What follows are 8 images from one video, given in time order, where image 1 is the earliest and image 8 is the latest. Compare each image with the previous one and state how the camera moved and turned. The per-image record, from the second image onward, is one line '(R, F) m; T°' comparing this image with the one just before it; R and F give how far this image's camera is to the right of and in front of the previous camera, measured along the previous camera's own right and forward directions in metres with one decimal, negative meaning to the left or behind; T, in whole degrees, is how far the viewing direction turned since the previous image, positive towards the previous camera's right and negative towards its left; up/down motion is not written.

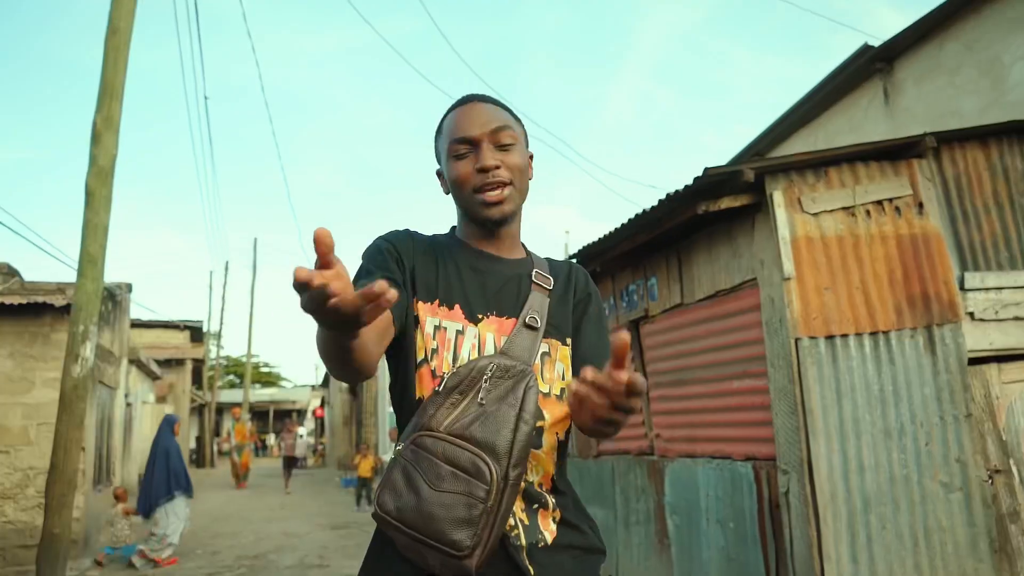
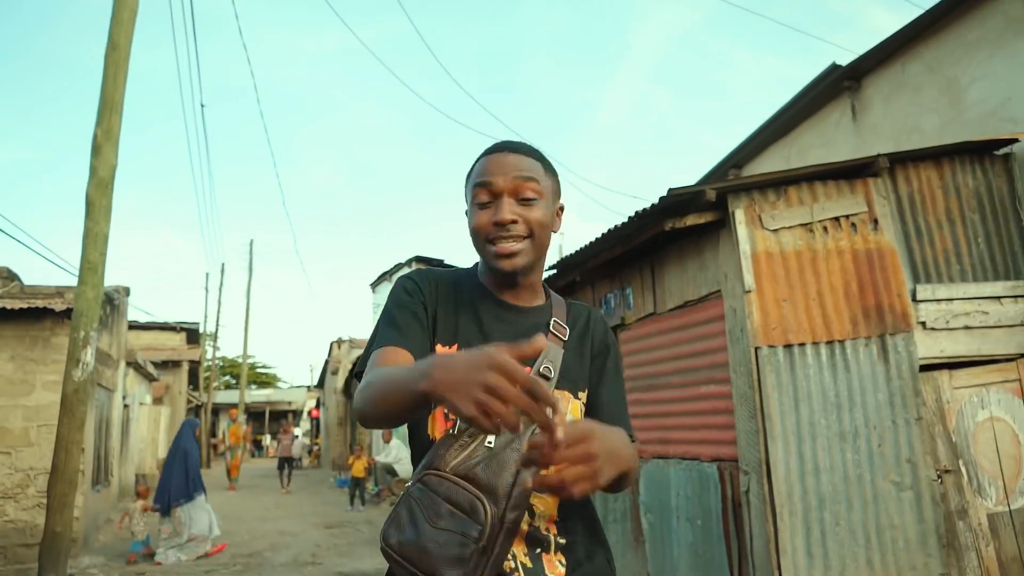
(+0.1, -0.3) m; 0°
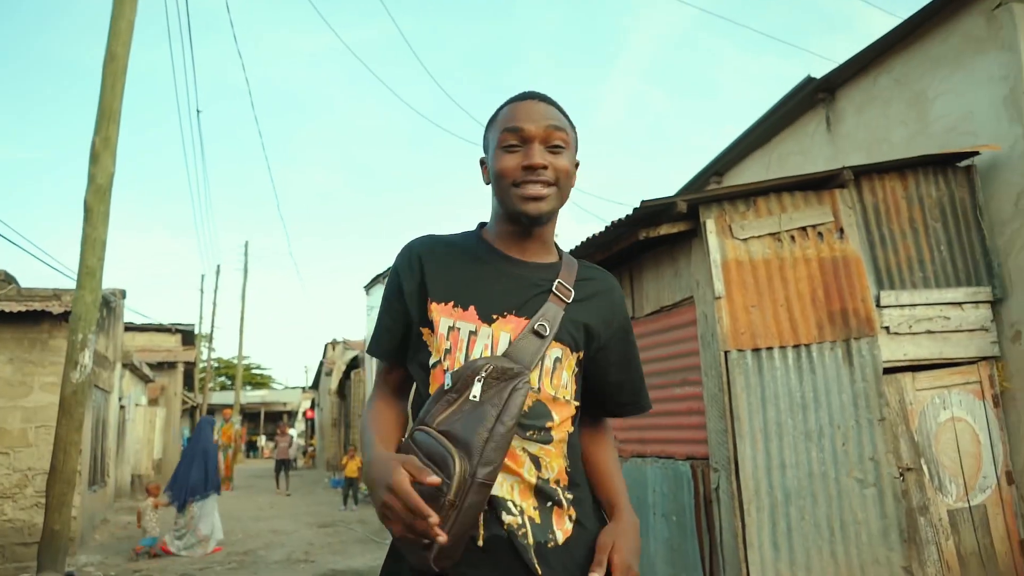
(+0.1, -0.3) m; 0°
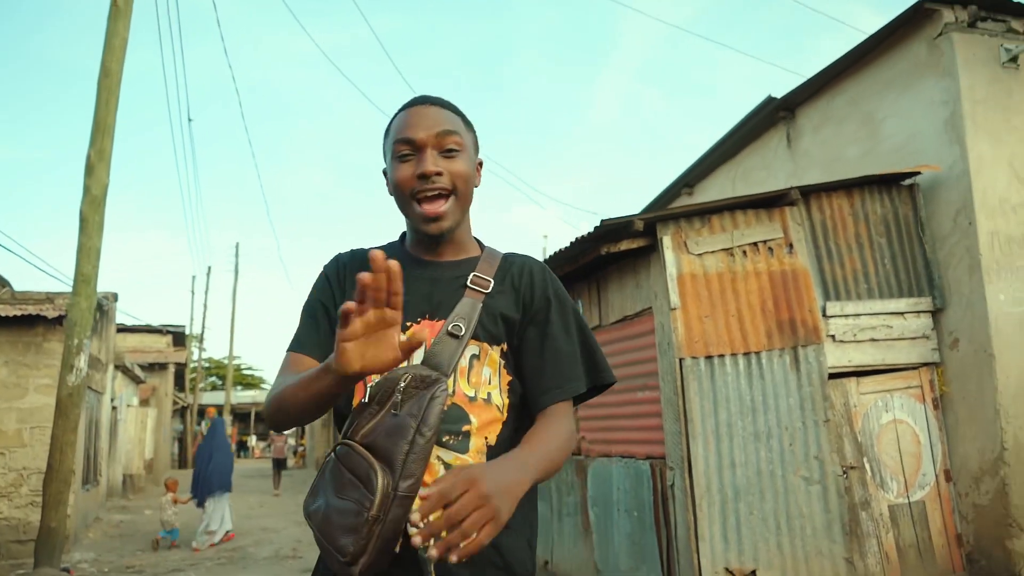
(+0.2, -0.4) m; +1°
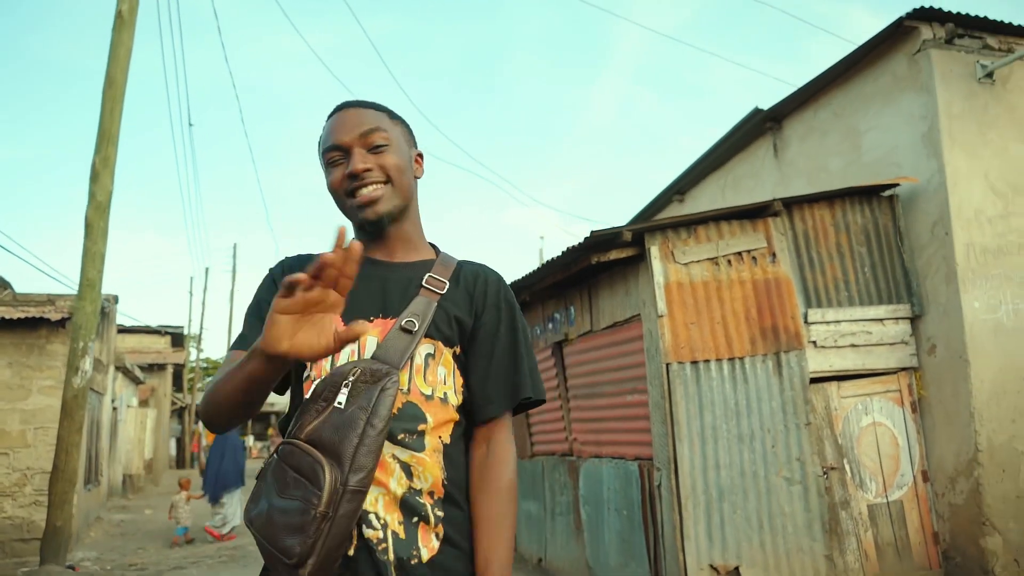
(0.0, -0.3) m; 0°
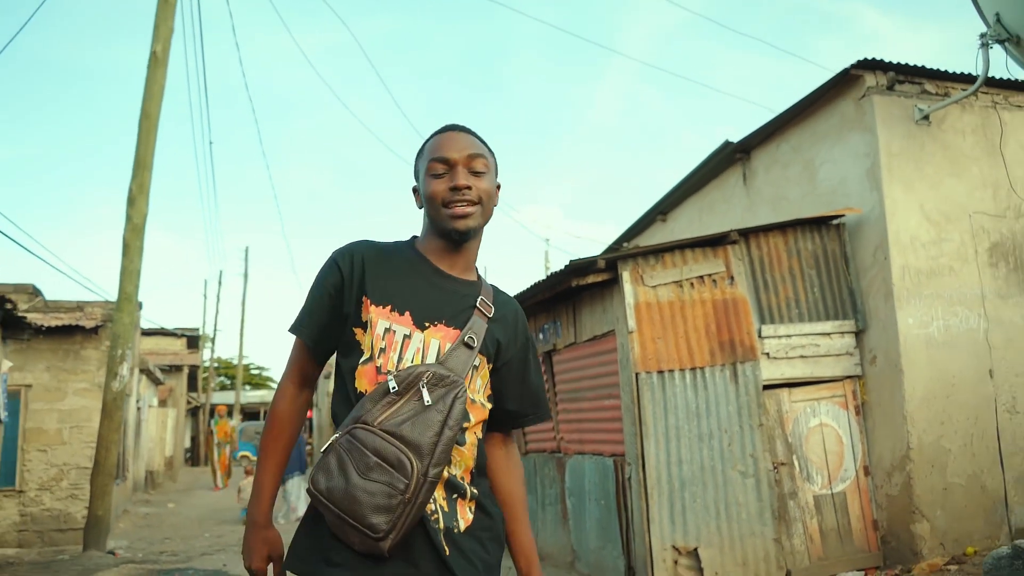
(+0.2, -1.0) m; -1°
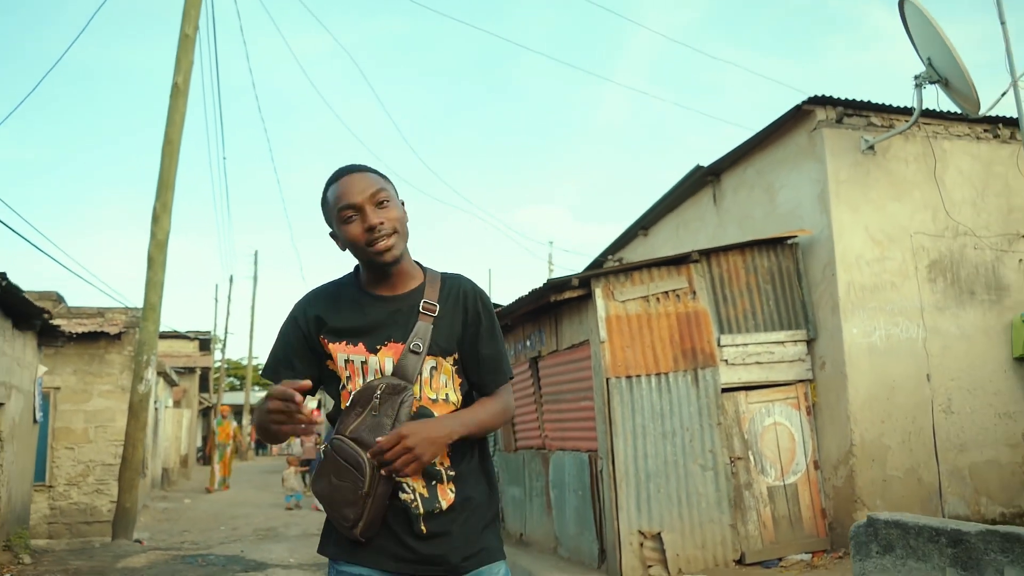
(+0.2, -1.0) m; -1°
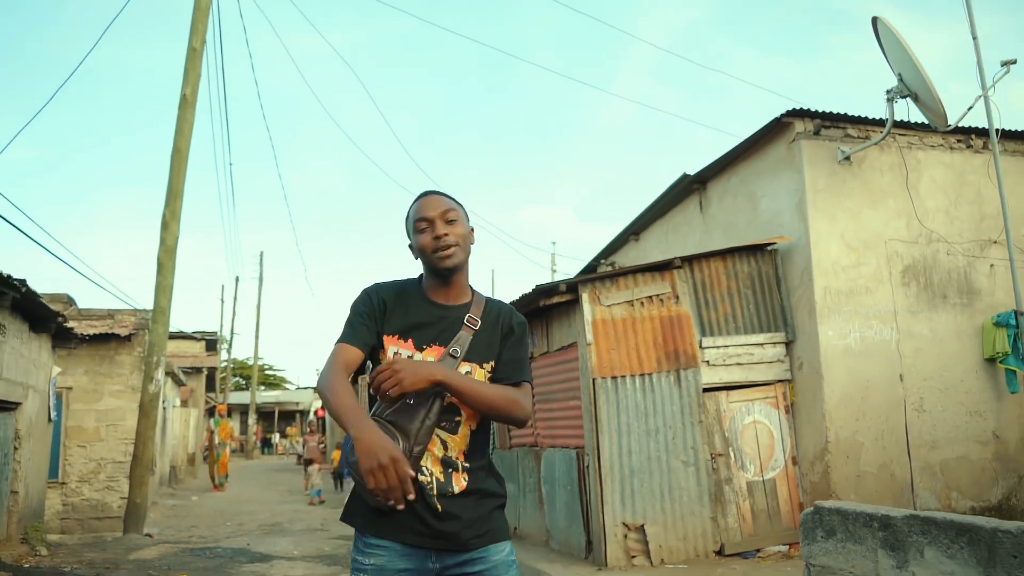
(+0.2, -0.5) m; 0°
